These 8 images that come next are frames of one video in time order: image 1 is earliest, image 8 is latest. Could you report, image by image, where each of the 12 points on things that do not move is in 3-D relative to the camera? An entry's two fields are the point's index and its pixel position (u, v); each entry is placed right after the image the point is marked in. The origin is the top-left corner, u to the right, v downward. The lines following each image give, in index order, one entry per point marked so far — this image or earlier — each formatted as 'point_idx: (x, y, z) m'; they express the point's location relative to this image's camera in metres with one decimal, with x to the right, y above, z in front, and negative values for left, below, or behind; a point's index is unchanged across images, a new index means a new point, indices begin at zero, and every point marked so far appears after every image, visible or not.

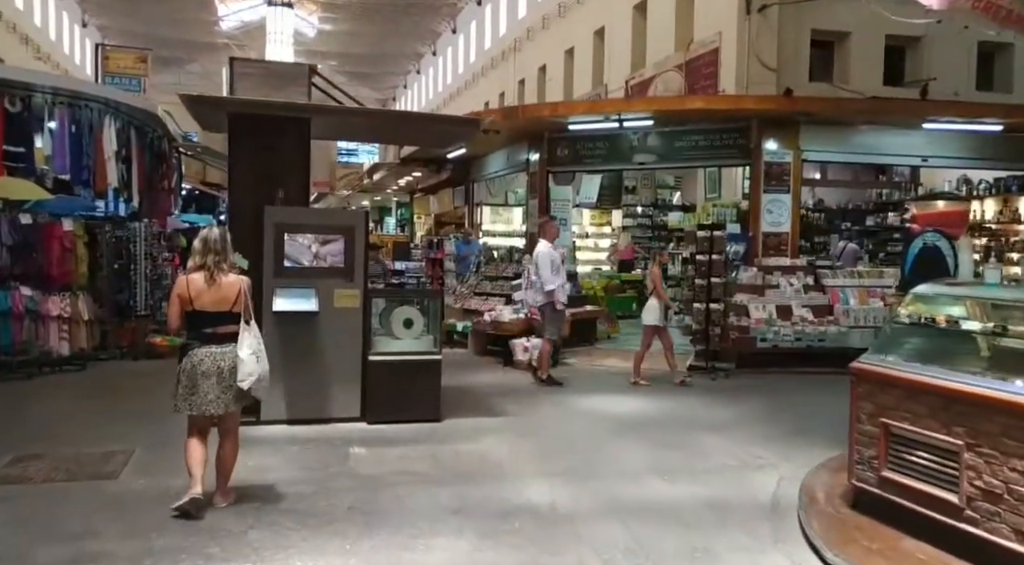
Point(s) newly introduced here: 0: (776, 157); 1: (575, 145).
0: (+3.3, +1.6, +9.2) m
1: (+0.9, +2.0, +10.5) m
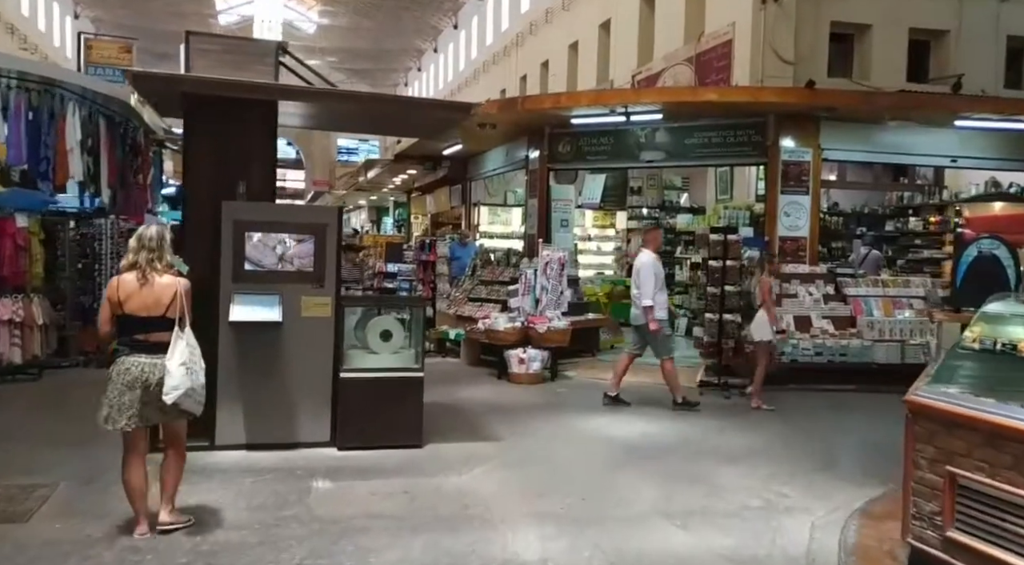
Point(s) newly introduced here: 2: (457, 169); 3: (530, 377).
0: (+3.3, +1.5, +8.5) m
1: (+0.9, +1.9, +9.8) m
2: (-1.1, +2.3, +14.5) m
3: (+0.2, -1.1, +7.9) m
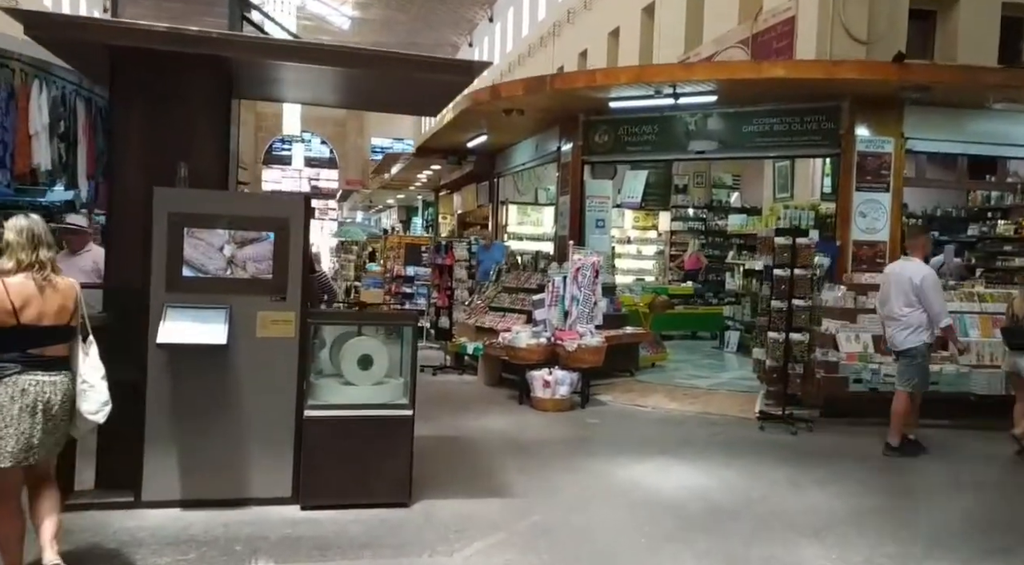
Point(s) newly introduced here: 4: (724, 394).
0: (+3.5, +1.3, +7.2) m
1: (+1.2, +1.8, +8.6) m
2: (-0.5, +2.2, +13.4) m
3: (+0.4, -1.1, +6.8) m
4: (+2.1, -1.1, +7.4) m
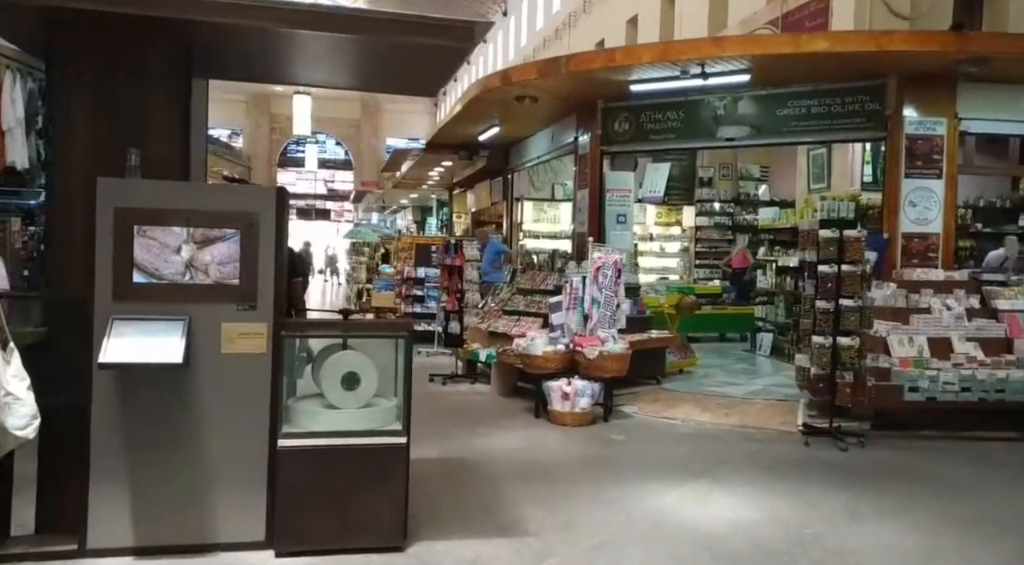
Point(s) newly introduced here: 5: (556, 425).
0: (+3.6, +1.4, +6.5) m
1: (+1.4, +1.8, +8.0) m
2: (-0.3, +2.2, +12.8) m
3: (+0.5, -1.1, +6.2) m
4: (+2.3, -1.1, +6.8) m
5: (+0.4, -1.2, +6.2) m
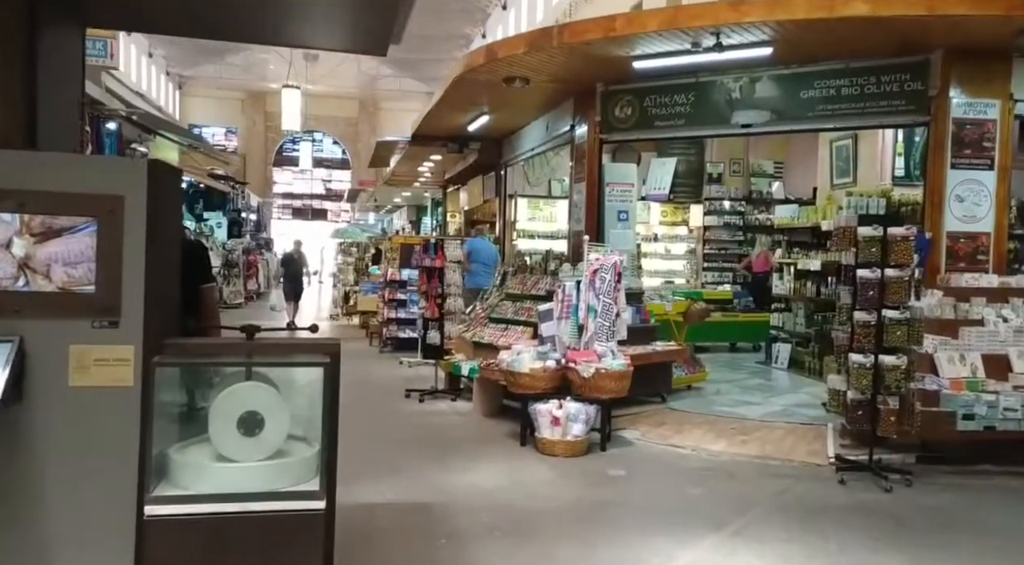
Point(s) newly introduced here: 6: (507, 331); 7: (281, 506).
0: (+3.5, +1.3, +5.6) m
1: (+1.3, +1.8, +7.1) m
2: (-0.4, +2.1, +11.9) m
3: (+0.4, -1.2, +5.3) m
4: (+2.2, -1.2, +5.9) m
5: (+0.2, -1.3, +5.3) m
6: (0.0, -0.5, +7.2) m
7: (-0.7, -0.7, +2.5) m
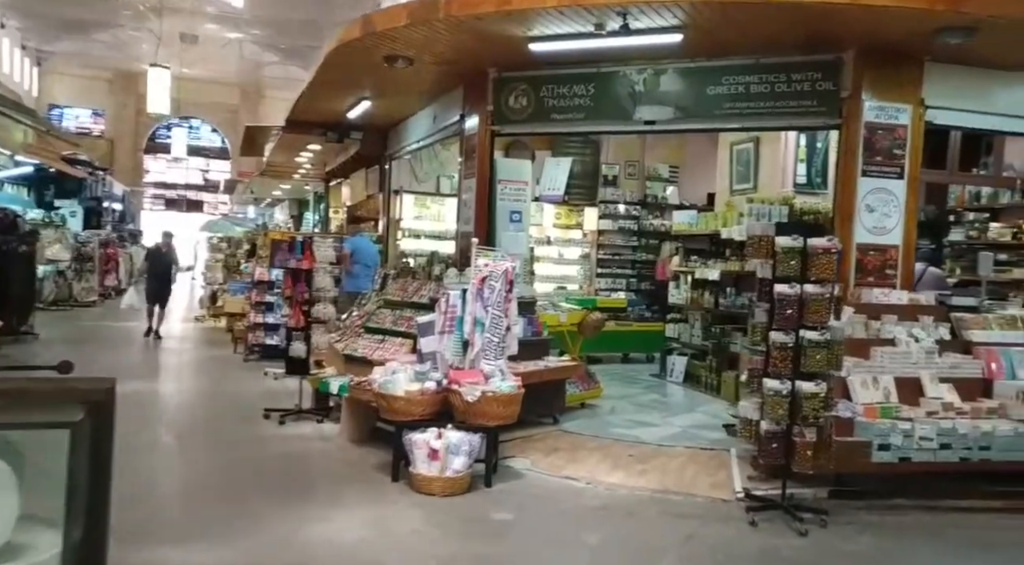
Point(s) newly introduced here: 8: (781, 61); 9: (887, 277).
0: (+2.7, +1.2, +5.3) m
1: (+0.2, +1.7, +6.4) m
2: (-2.1, +2.1, +11.0) m
3: (-0.4, -1.2, +4.5) m
4: (+1.3, -1.3, +5.4) m
5: (-0.6, -1.3, +4.5) m
6: (-1.1, -0.5, +6.3) m
7: (-1.1, -0.8, +1.6) m
8: (+2.0, +1.7, +5.5) m
9: (+2.7, 0.0, +5.3) m
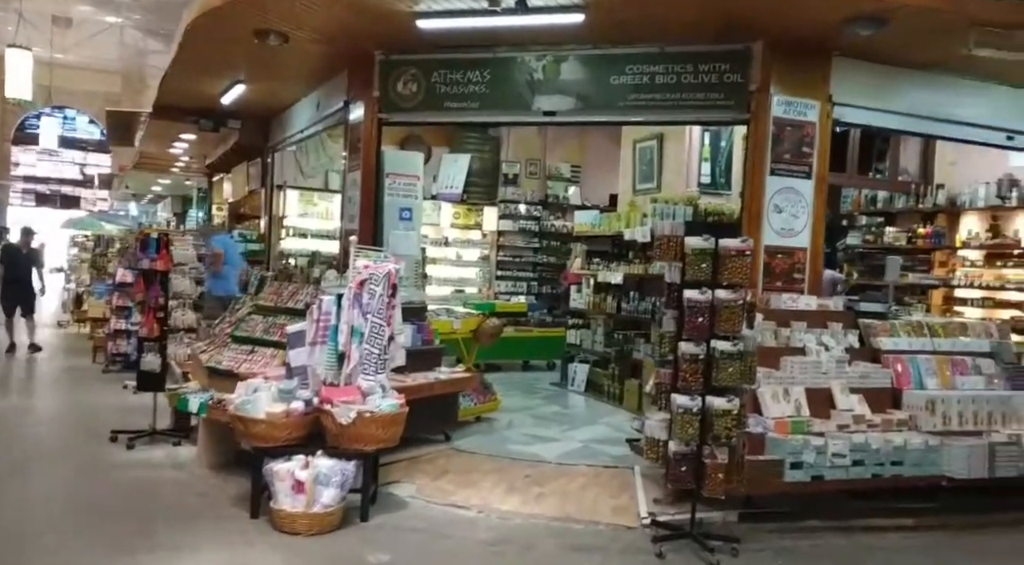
0: (+1.9, +1.2, +5.0) m
1: (-0.7, +1.7, +5.9) m
2: (-3.6, +2.1, +10.1) m
3: (-1.1, -1.3, +3.9) m
4: (+0.5, -1.3, +4.9) m
5: (-1.2, -1.3, +3.8) m
6: (-2.0, -0.5, +5.5) m
7: (-1.4, -0.8, +0.9) m
8: (+1.2, +1.6, +5.1) m
9: (+2.0, 0.0, +5.1) m
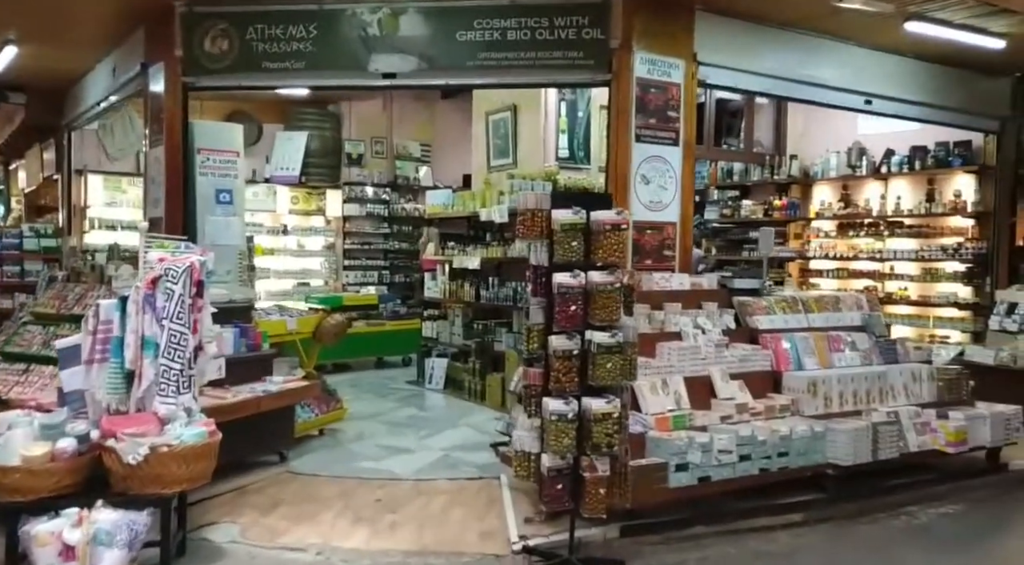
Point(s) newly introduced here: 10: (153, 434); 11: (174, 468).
0: (+0.9, +1.3, +4.6) m
1: (-1.8, +1.7, +4.9) m
2: (-5.5, +2.0, +8.5) m
3: (-1.7, -1.3, +2.9) m
4: (-0.4, -1.2, +4.3) m
5: (-1.9, -1.4, +2.9) m
6: (-3.0, -0.6, +4.4) m
7: (-1.5, -0.8, -0.1) m
8: (+0.2, +1.7, +4.6) m
9: (+1.0, +0.2, +4.7) m
10: (-1.6, -0.7, +3.3) m
11: (-1.5, -0.8, +3.3) m
